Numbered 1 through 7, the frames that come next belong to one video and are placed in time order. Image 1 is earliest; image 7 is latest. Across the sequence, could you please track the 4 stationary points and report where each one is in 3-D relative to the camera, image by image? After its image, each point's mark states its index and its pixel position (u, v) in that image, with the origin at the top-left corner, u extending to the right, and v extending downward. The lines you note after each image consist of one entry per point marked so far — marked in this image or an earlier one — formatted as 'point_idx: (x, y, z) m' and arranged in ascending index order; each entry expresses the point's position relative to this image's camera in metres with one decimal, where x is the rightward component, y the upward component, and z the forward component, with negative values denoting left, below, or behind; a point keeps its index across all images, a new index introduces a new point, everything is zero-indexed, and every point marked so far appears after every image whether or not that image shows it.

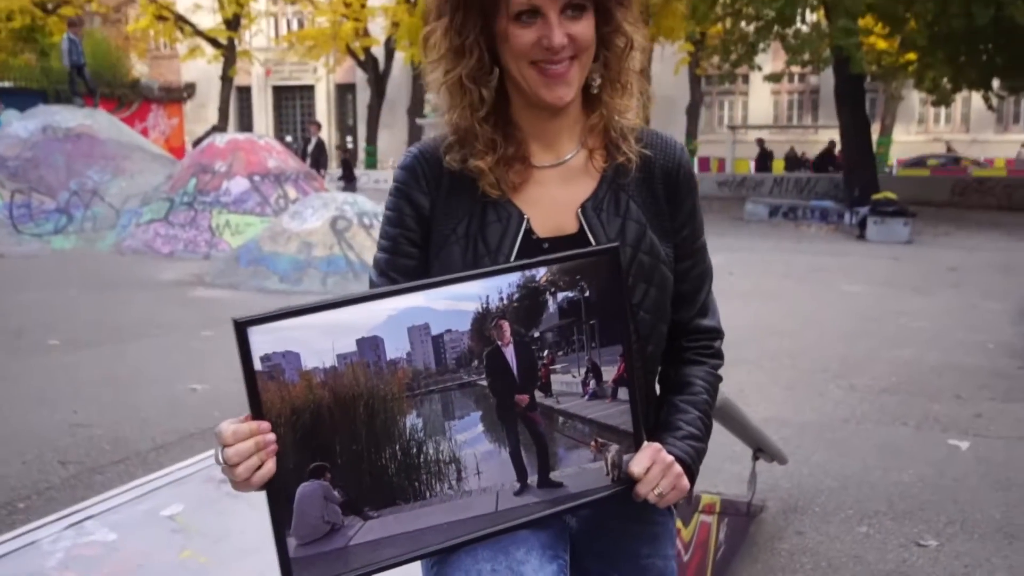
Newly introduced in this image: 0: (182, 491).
0: (-0.9, -0.5, +2.5) m
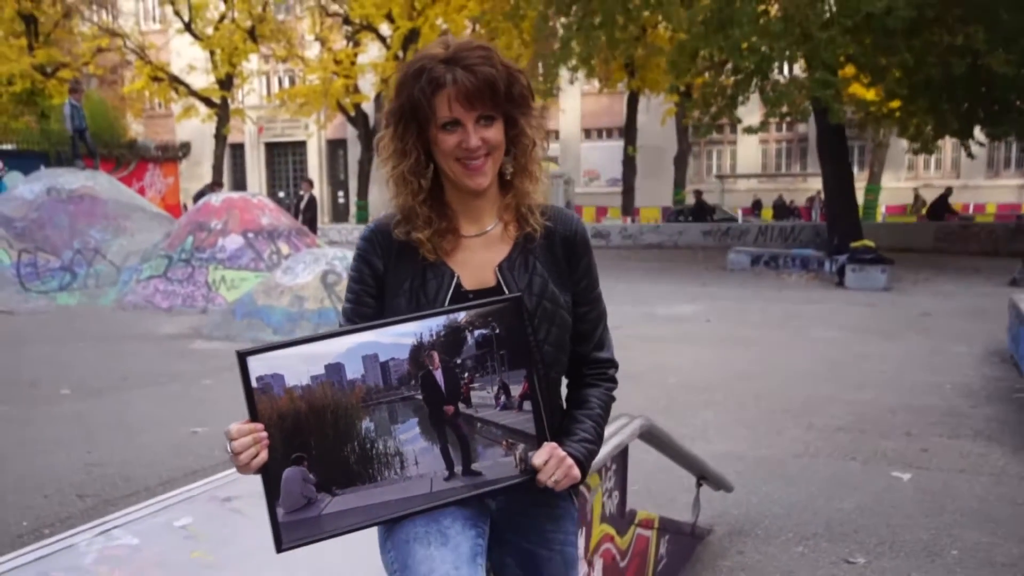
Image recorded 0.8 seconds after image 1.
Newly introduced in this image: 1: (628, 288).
0: (-1.0, -0.7, +2.9) m
1: (+1.8, 0.0, +15.1) m
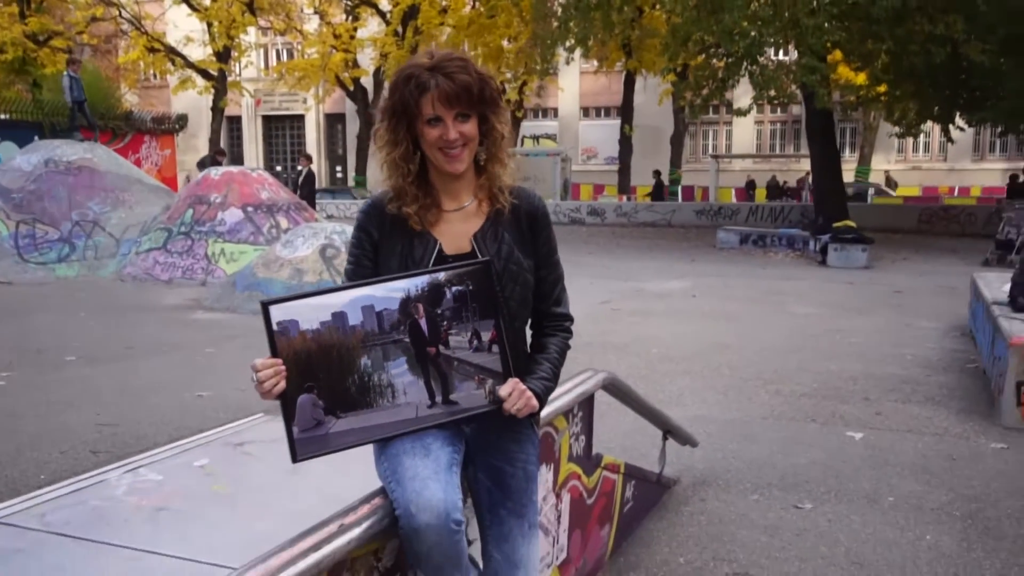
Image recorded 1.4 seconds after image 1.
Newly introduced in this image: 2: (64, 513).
0: (-1.1, -0.6, +3.3) m
1: (+1.7, +0.4, +15.5) m
2: (-1.2, -0.6, +2.7) m
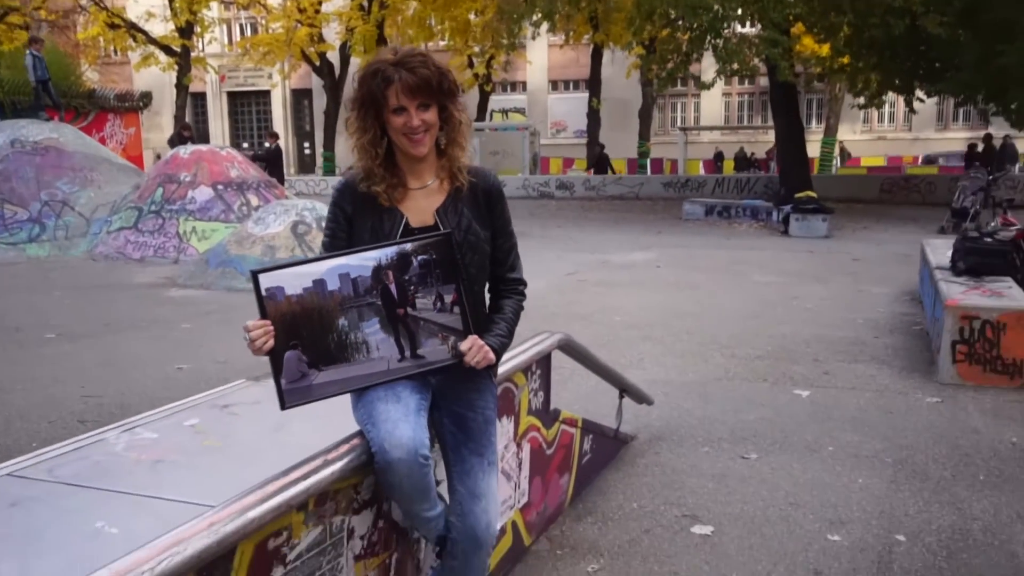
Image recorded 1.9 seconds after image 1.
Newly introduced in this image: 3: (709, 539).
0: (-1.2, -0.5, +3.6) m
1: (+1.2, +0.8, +15.8) m
2: (-1.3, -0.5, +2.9) m
3: (+0.8, -1.0, +3.9) m
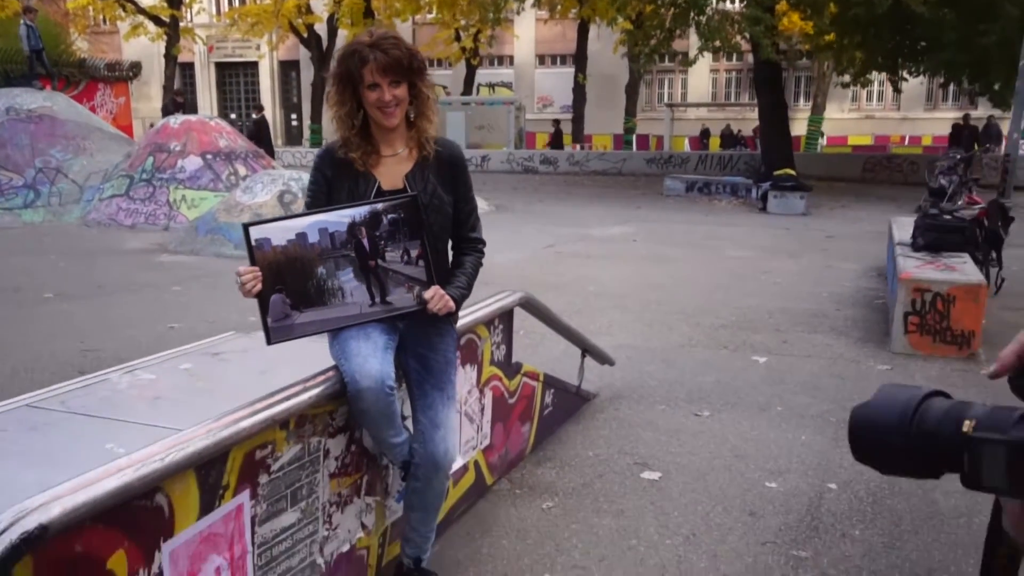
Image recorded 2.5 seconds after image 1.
0: (-1.3, -0.3, +3.9) m
1: (+0.9, +1.3, +16.2) m
2: (-1.5, -0.4, +3.3) m
3: (+0.6, -0.9, +4.3) m
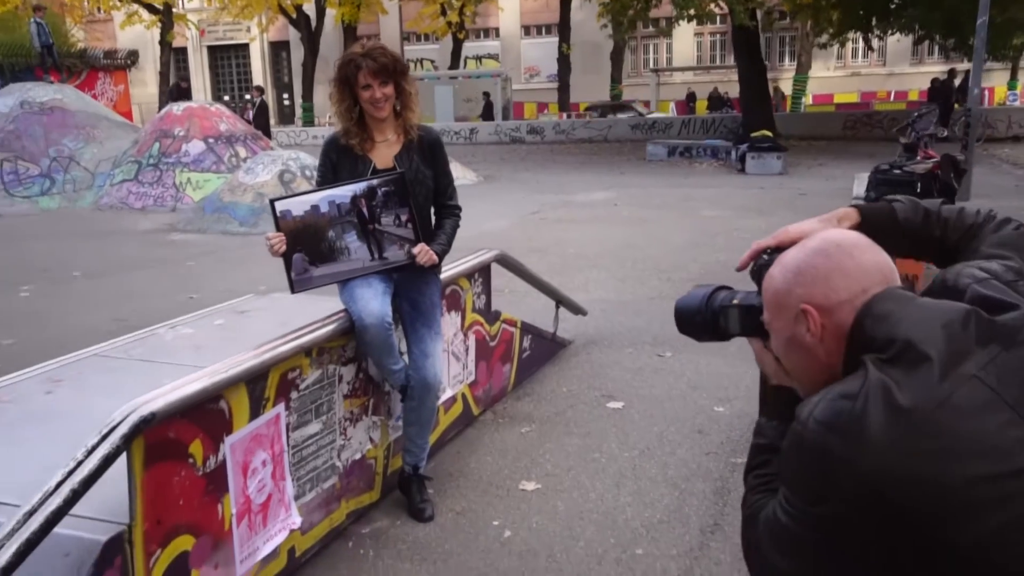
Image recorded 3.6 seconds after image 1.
0: (-1.4, -0.1, +4.7) m
1: (+0.7, +1.9, +16.8) m
2: (-1.6, -0.3, +4.0) m
3: (+0.6, -0.6, +5.1) m
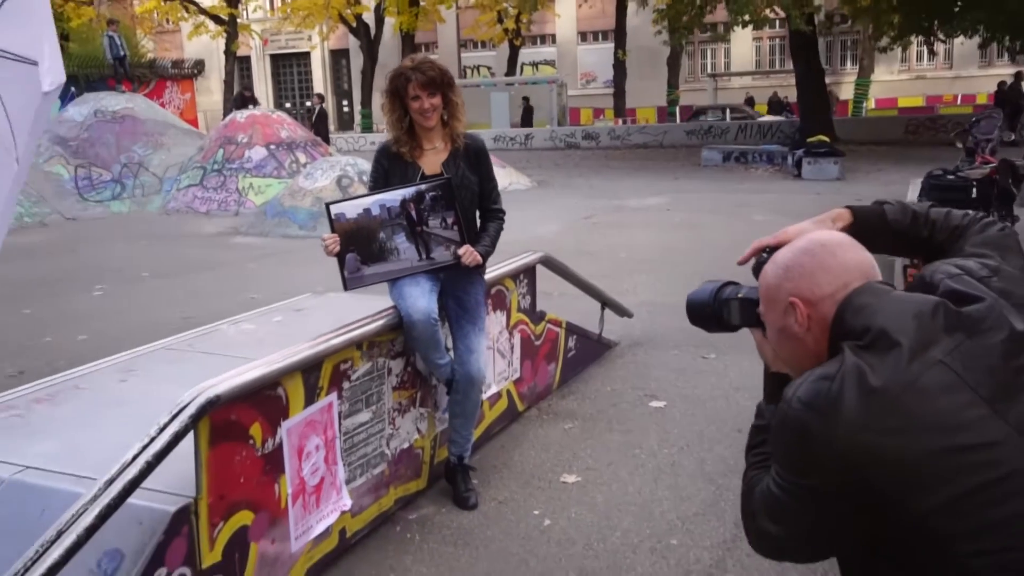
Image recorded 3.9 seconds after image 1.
0: (-1.2, -0.1, +4.9) m
1: (+1.7, +1.8, +17.0) m
2: (-1.4, -0.3, +4.3) m
3: (+0.8, -0.7, +5.2) m
